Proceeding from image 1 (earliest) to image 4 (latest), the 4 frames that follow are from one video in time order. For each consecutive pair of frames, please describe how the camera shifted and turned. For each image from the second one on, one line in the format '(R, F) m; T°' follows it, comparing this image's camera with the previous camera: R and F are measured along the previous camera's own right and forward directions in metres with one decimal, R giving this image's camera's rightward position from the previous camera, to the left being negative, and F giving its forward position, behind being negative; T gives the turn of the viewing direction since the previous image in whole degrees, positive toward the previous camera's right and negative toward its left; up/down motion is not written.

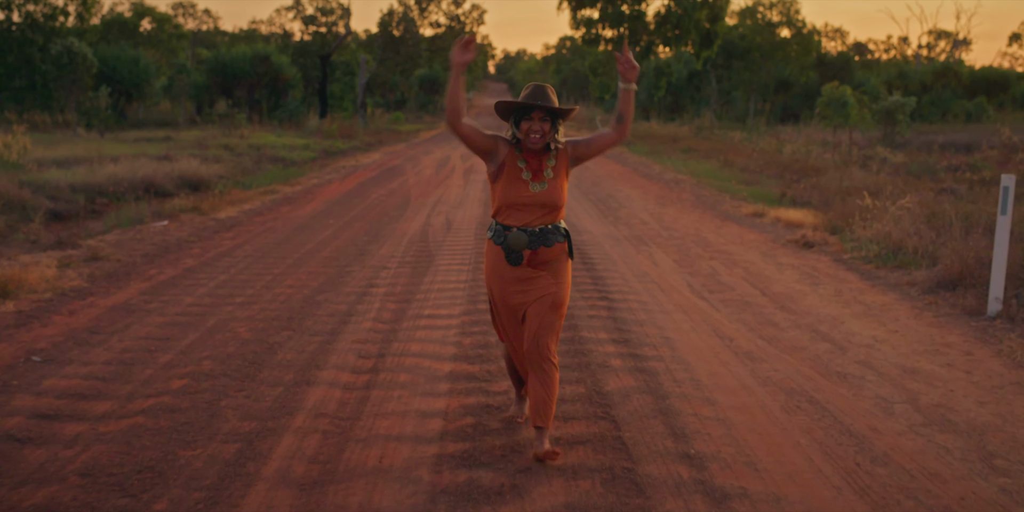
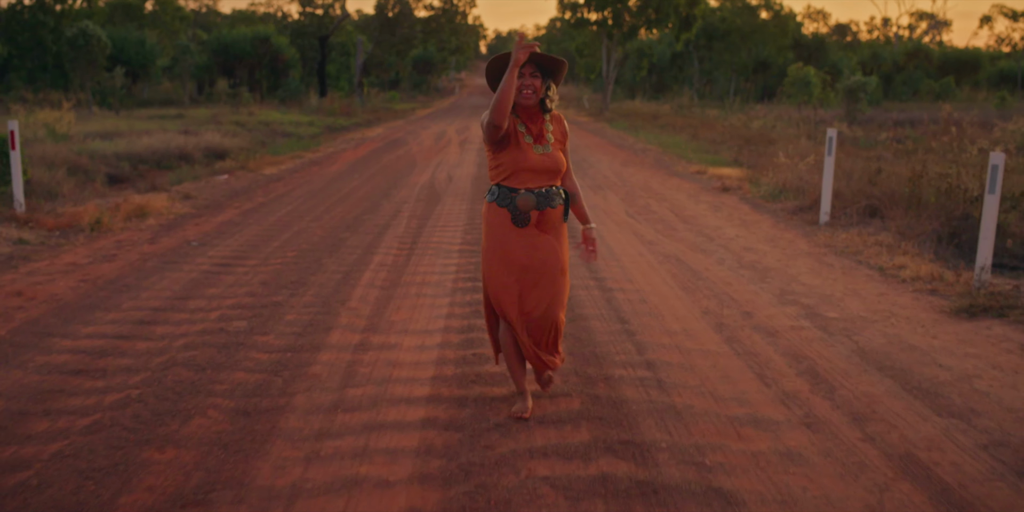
(0.0, -3.2) m; 0°
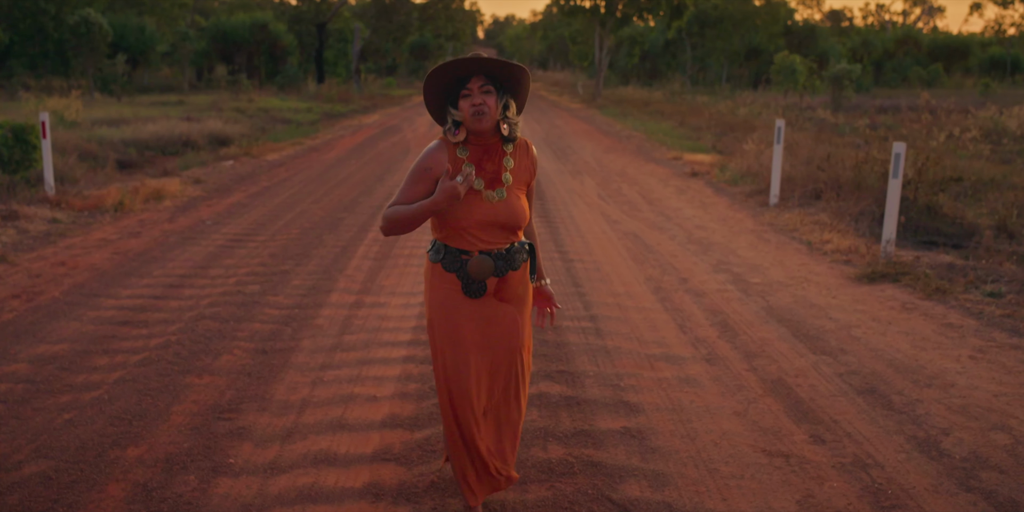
(+0.2, -1.1) m; 0°
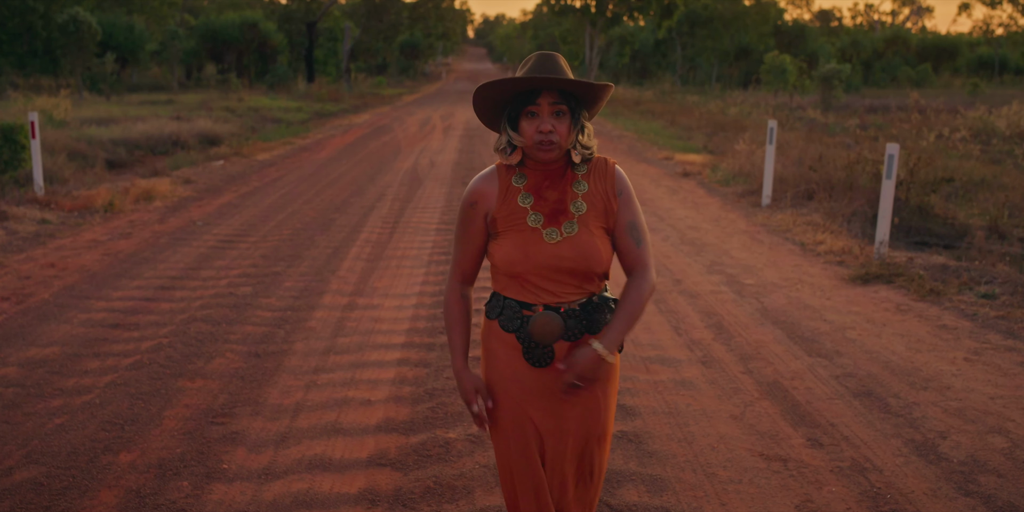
(0.0, 0.0) m; +1°
